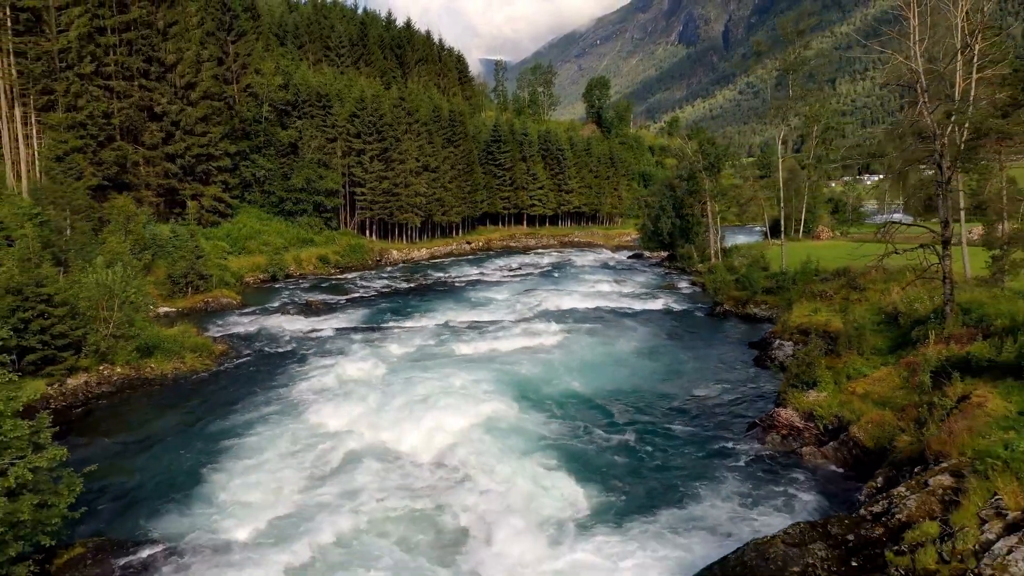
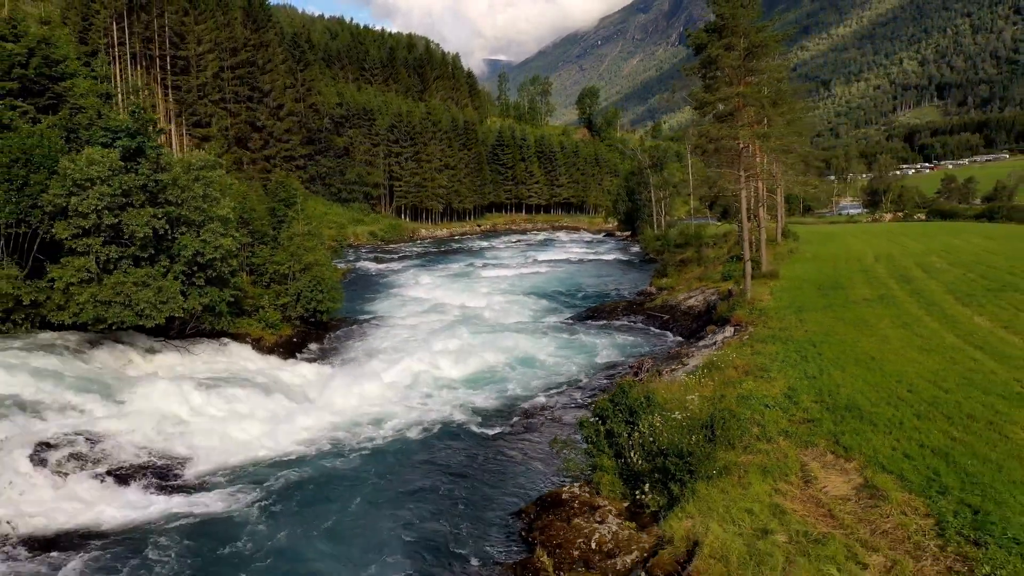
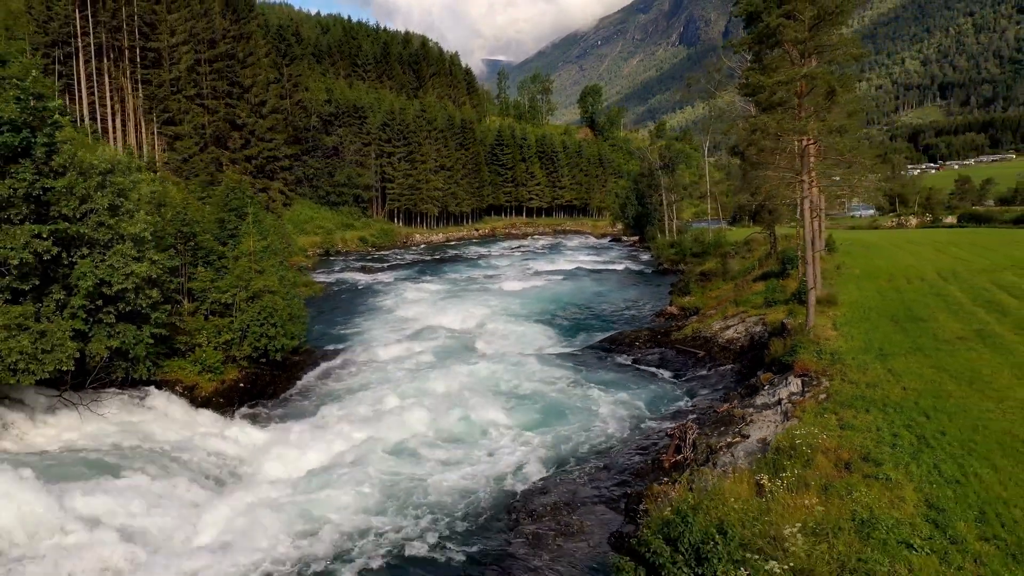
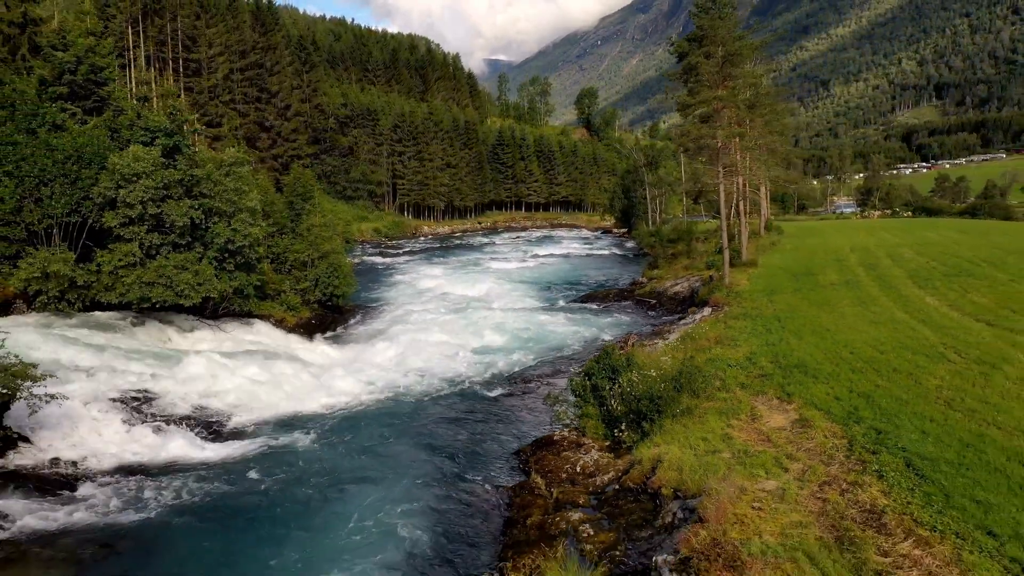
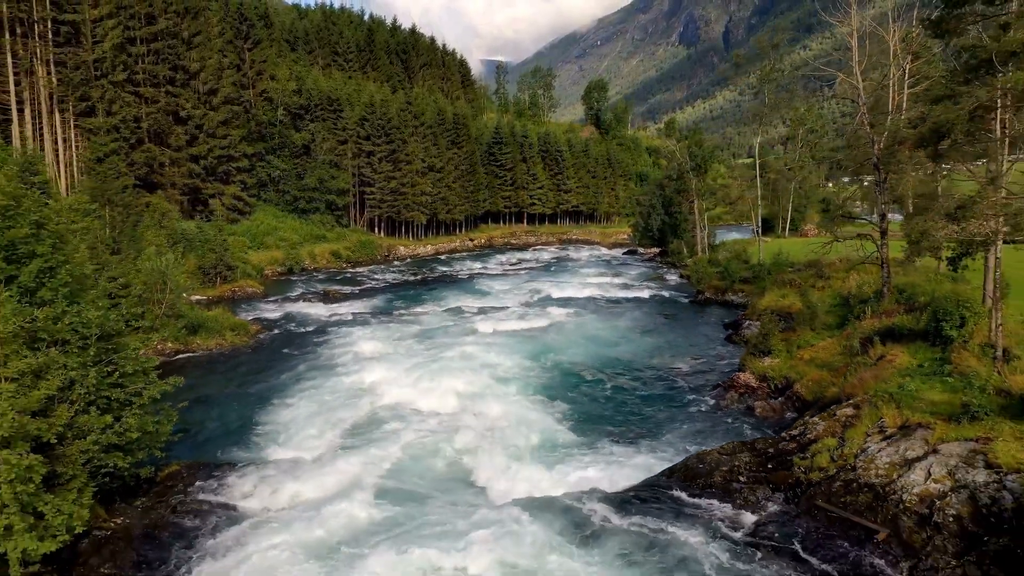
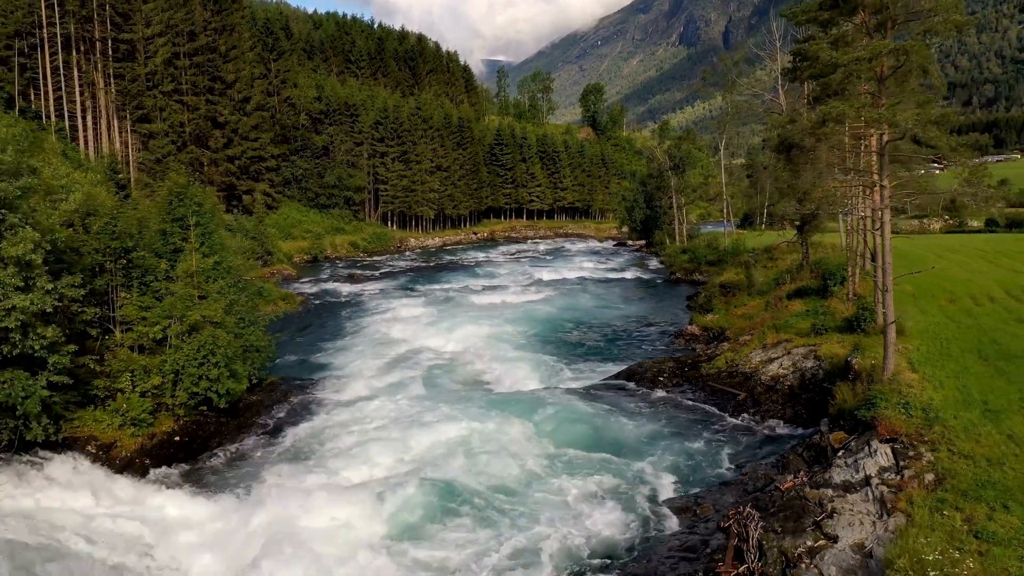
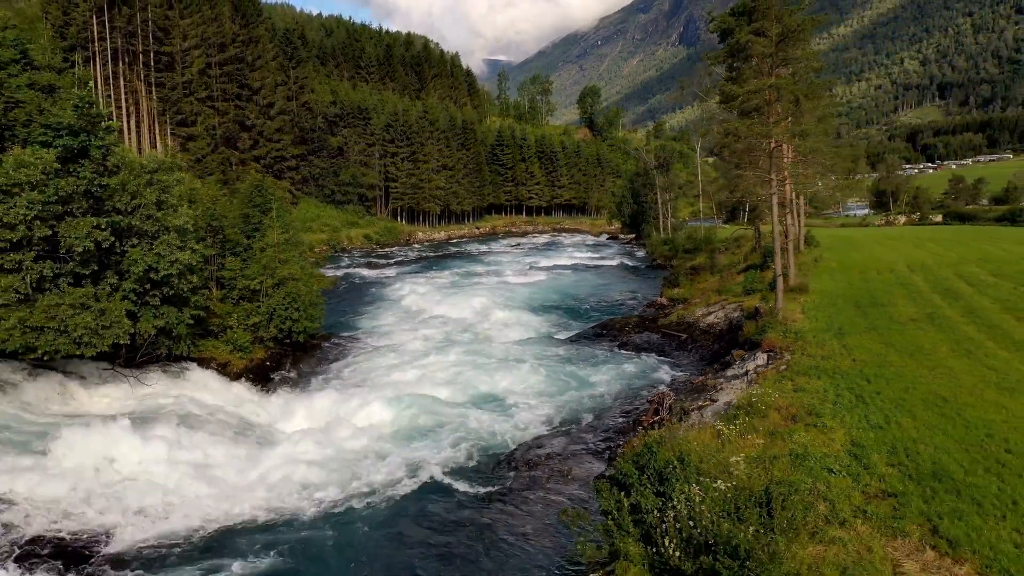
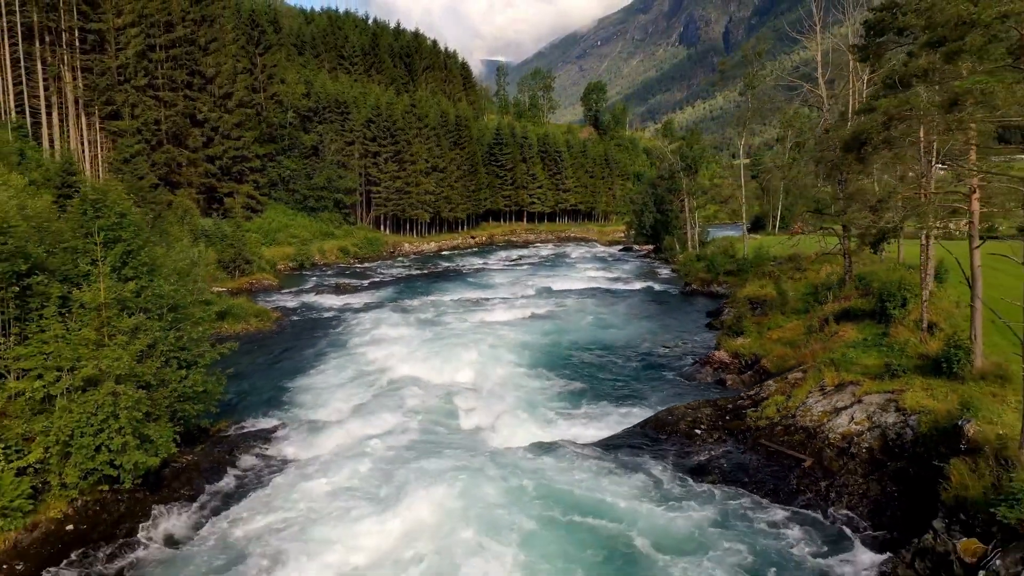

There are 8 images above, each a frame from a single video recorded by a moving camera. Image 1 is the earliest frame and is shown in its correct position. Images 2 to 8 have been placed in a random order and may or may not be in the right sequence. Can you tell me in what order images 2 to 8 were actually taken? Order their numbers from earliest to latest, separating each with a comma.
5, 8, 6, 3, 7, 2, 4
